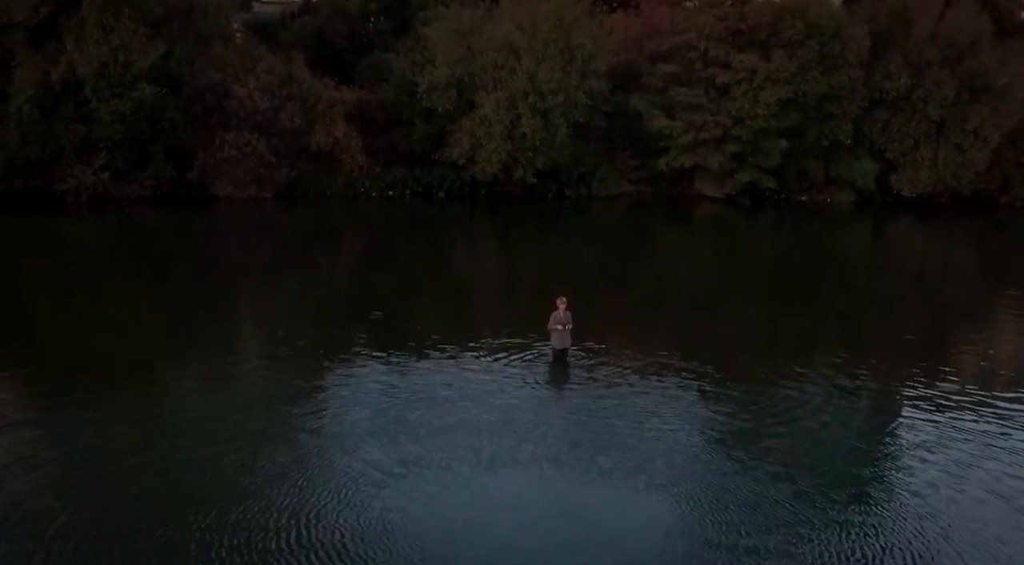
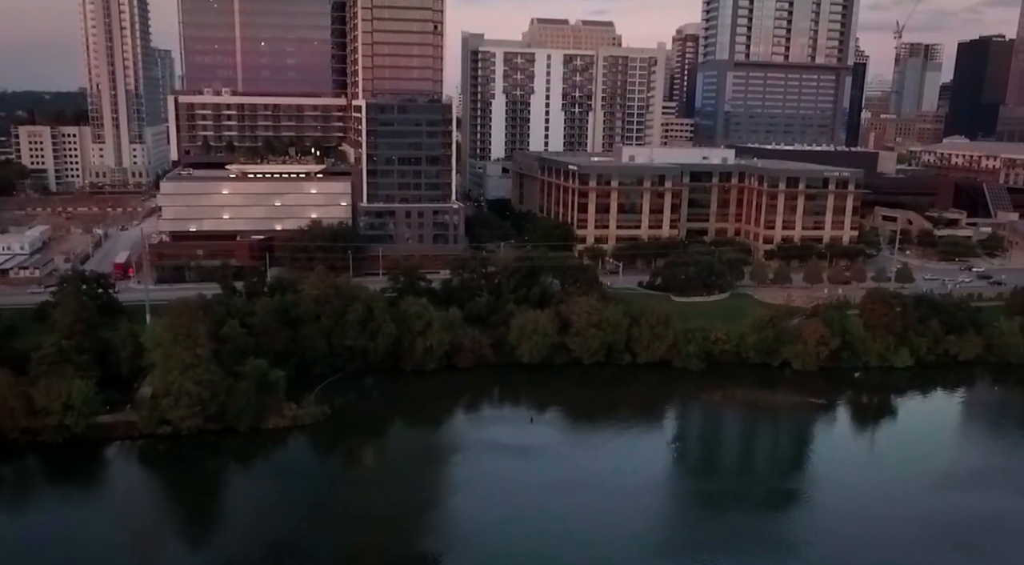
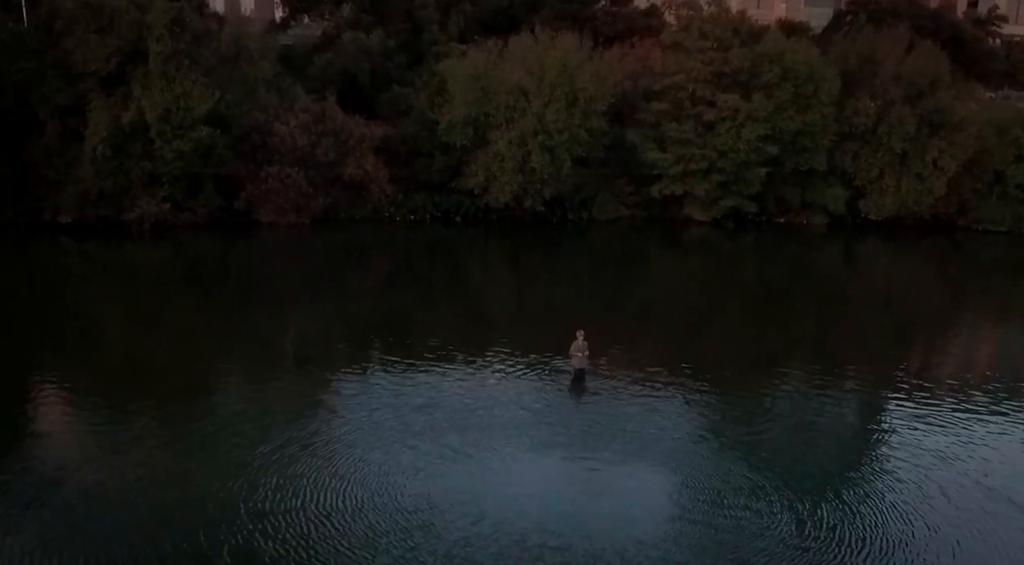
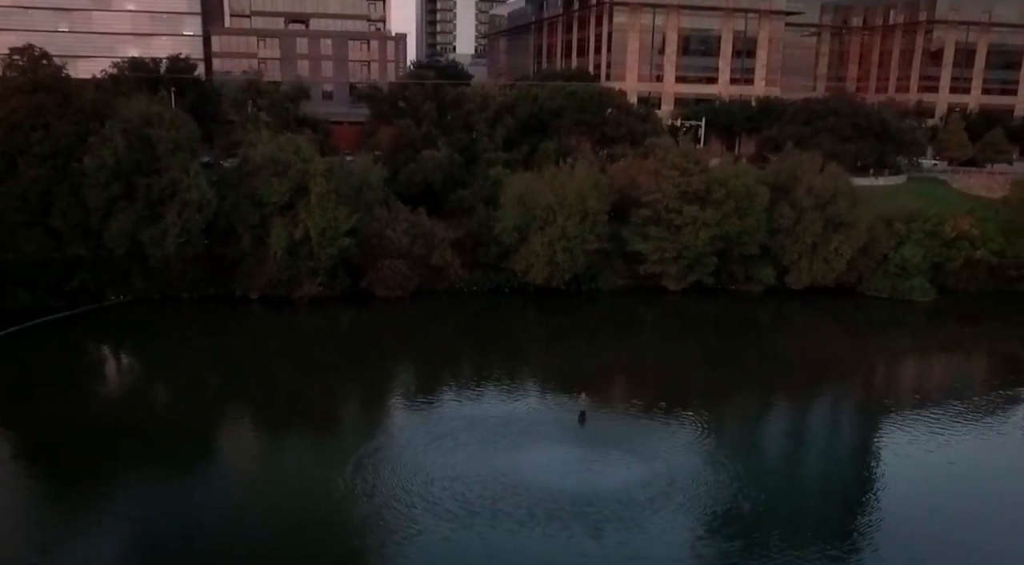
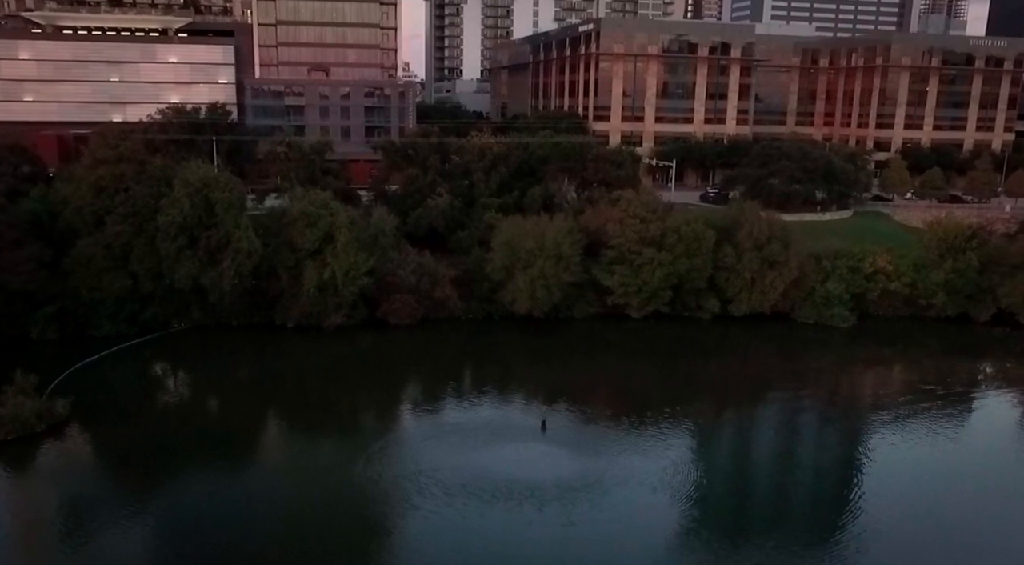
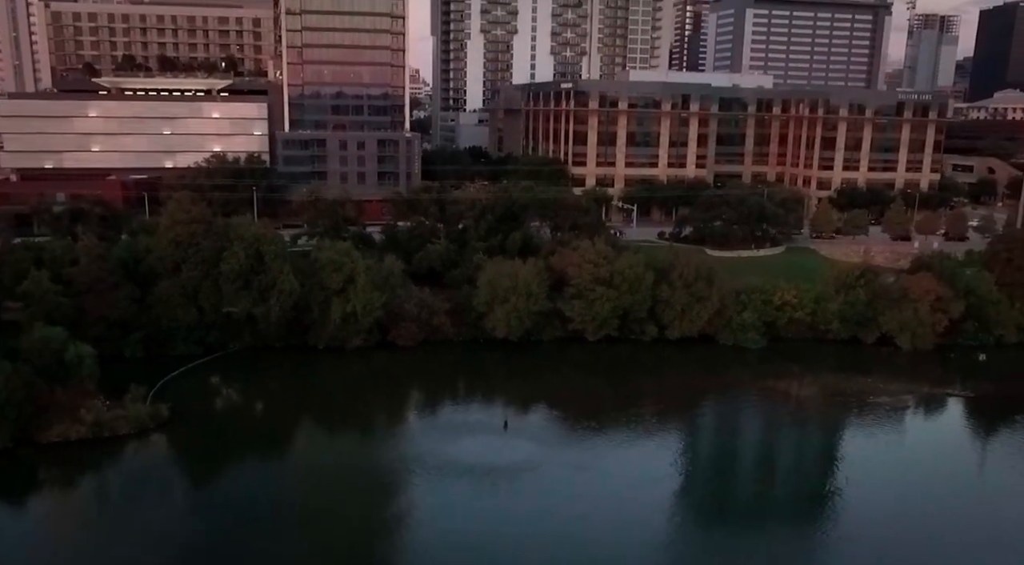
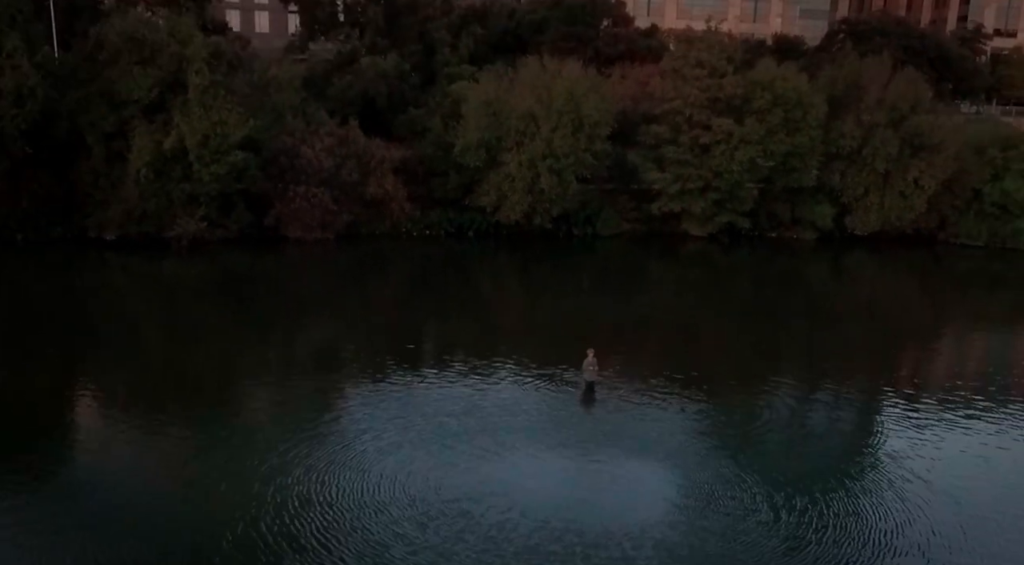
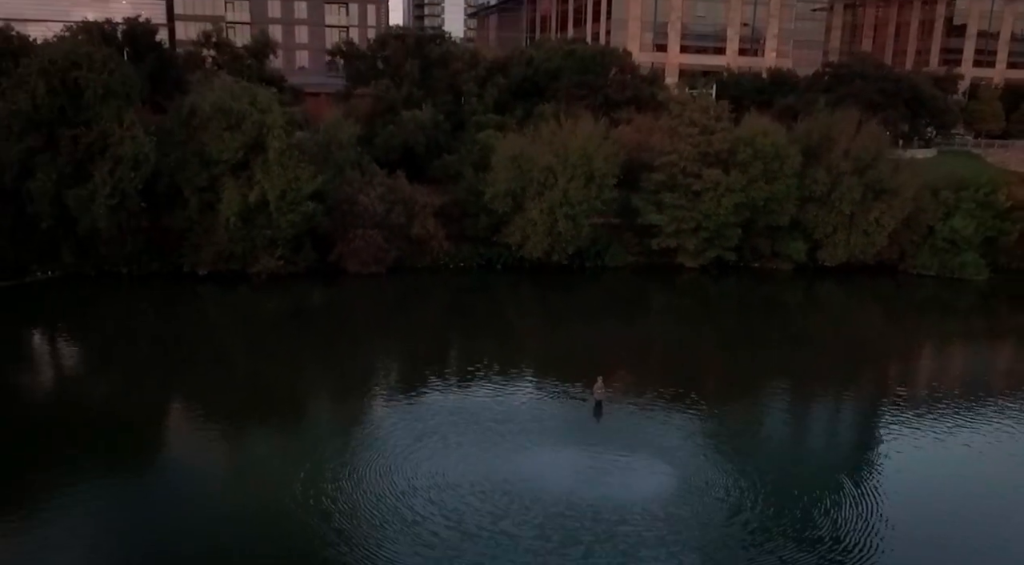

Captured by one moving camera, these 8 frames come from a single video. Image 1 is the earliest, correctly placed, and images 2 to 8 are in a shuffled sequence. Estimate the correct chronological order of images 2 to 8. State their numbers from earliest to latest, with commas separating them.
3, 7, 8, 4, 5, 6, 2
